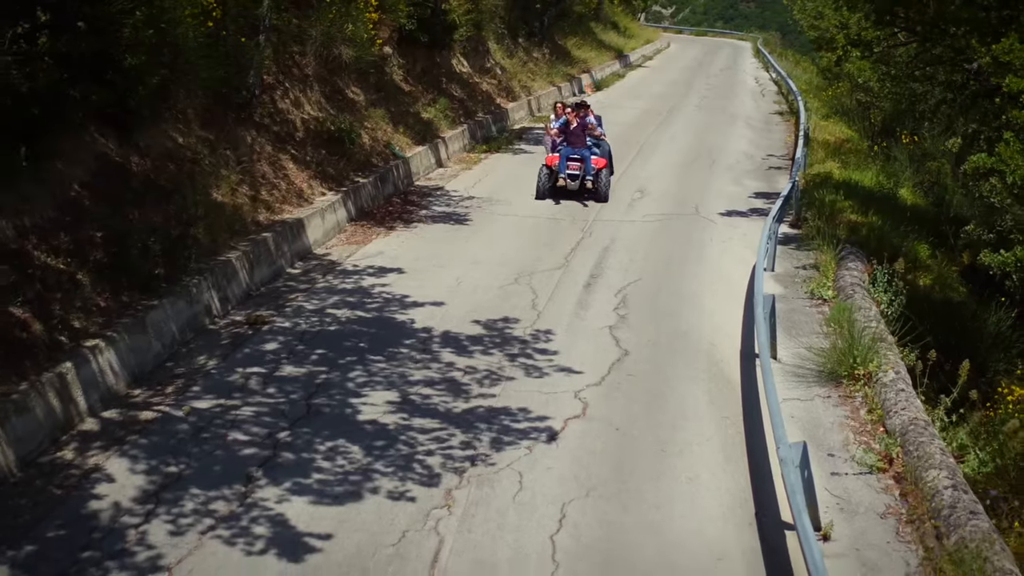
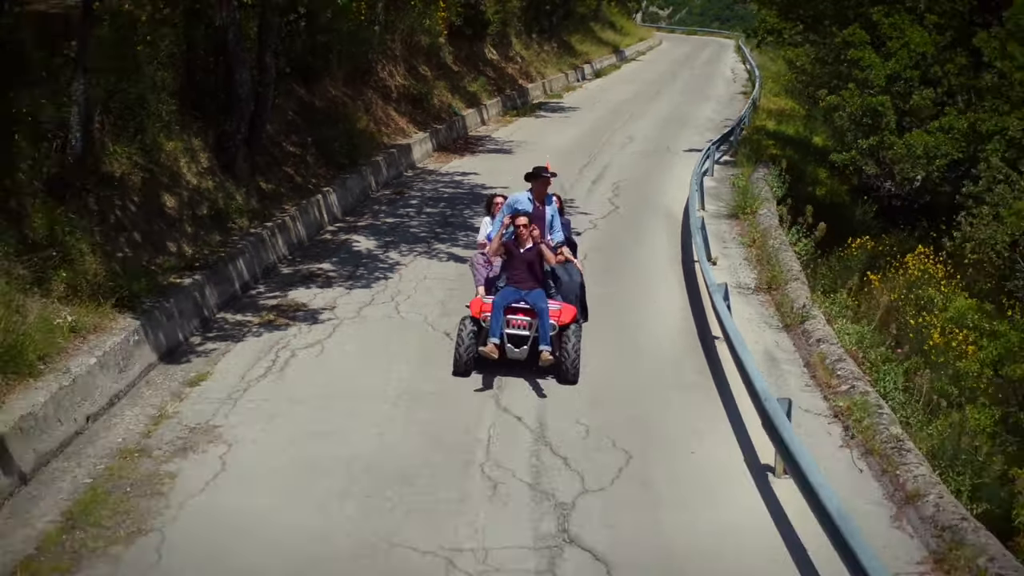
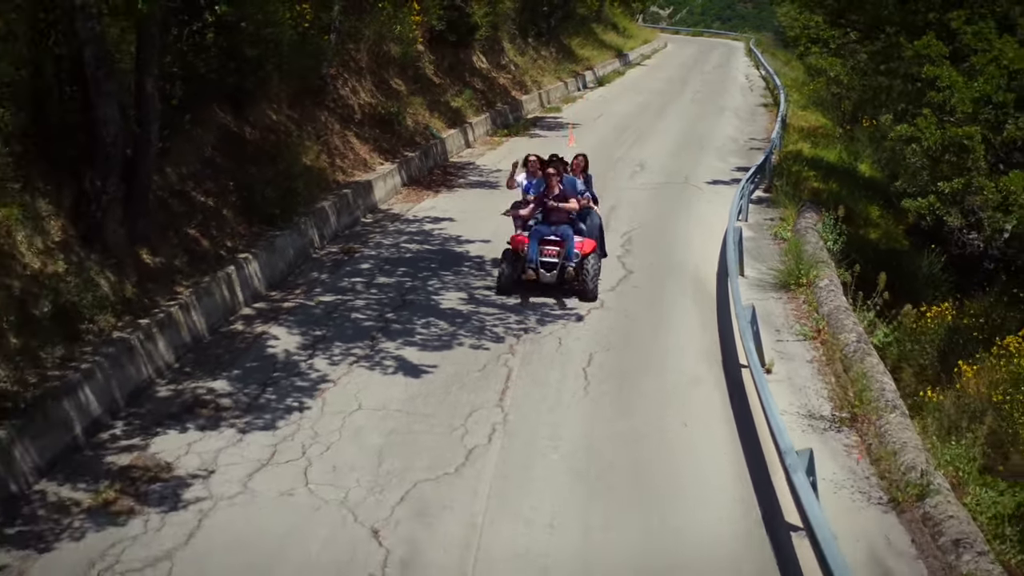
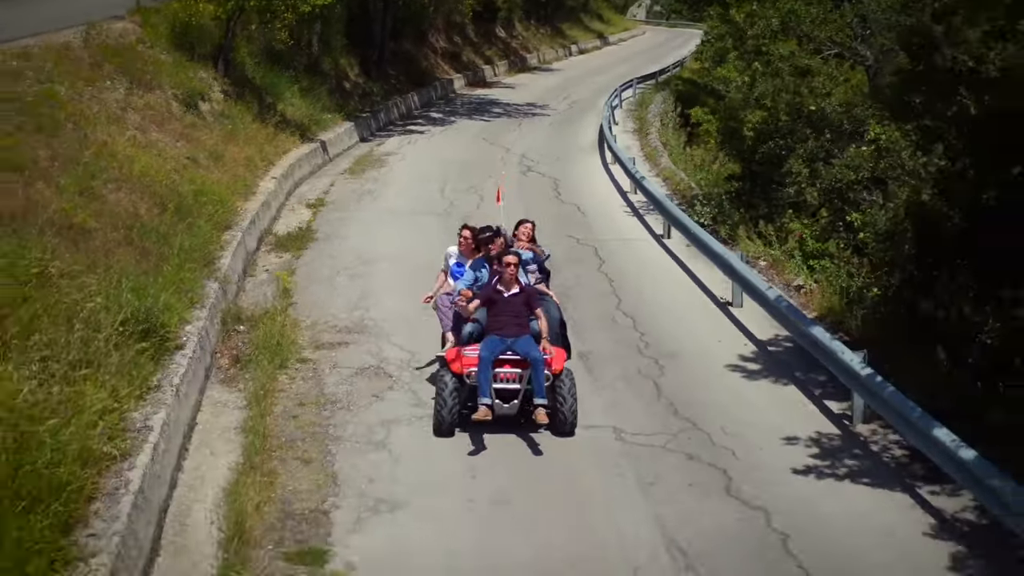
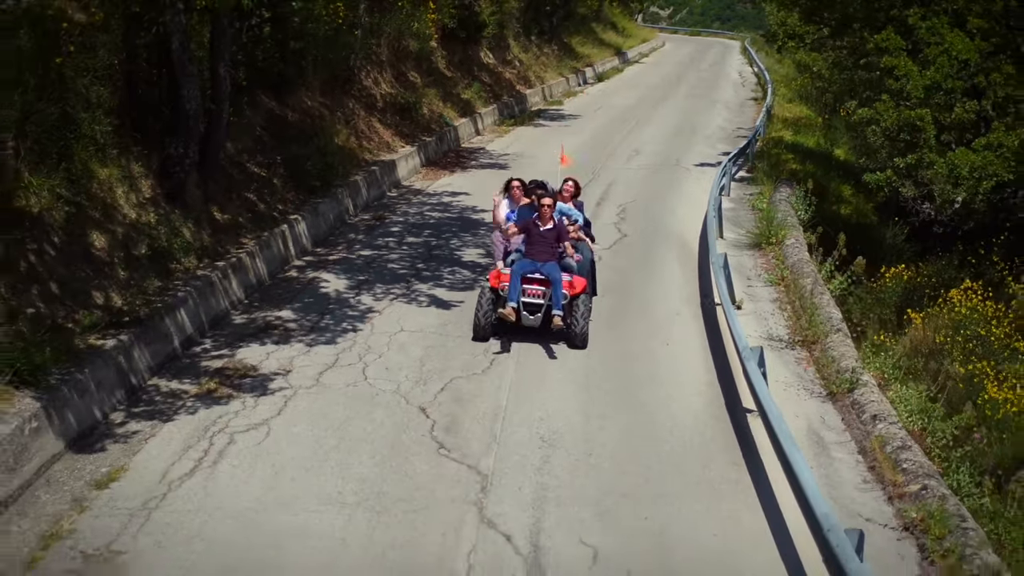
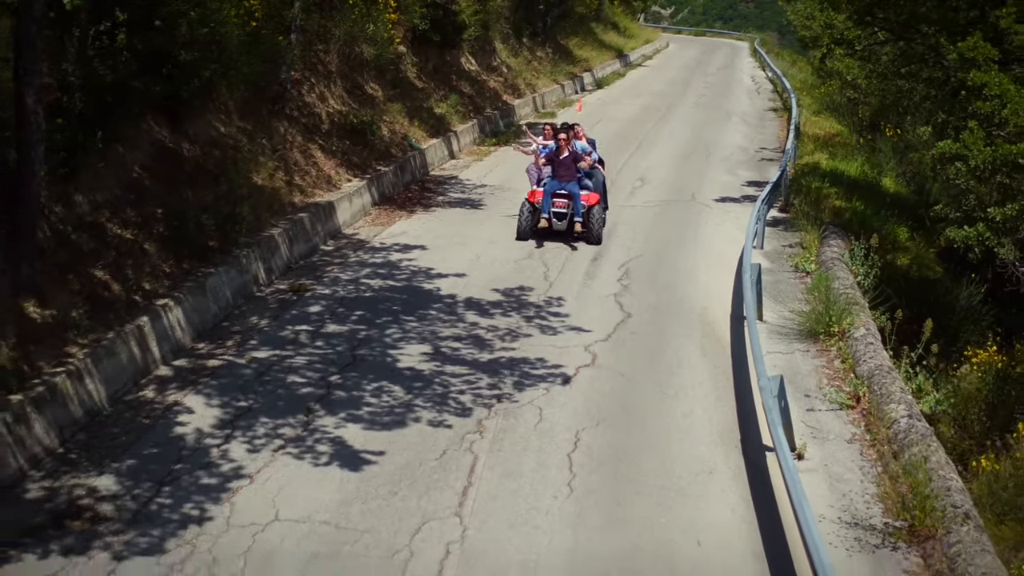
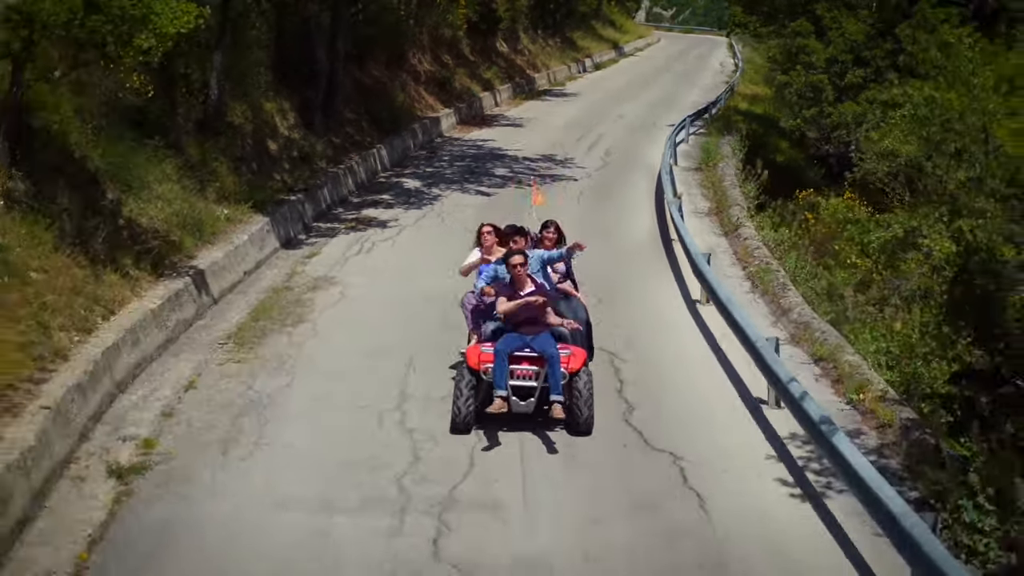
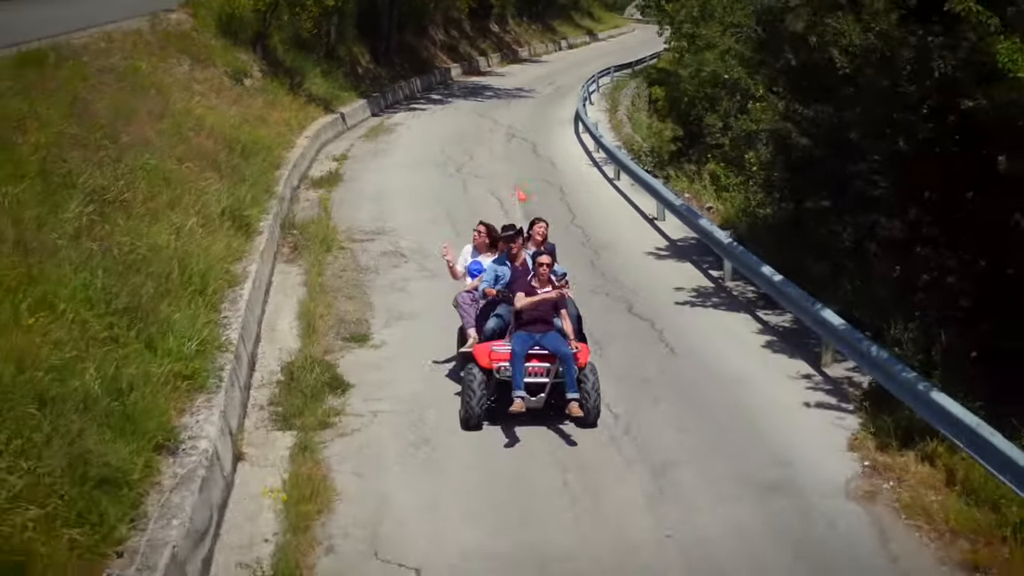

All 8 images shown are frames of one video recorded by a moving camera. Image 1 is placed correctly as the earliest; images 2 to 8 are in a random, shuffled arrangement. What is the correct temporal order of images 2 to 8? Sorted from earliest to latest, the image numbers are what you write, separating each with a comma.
6, 3, 5, 2, 7, 4, 8
